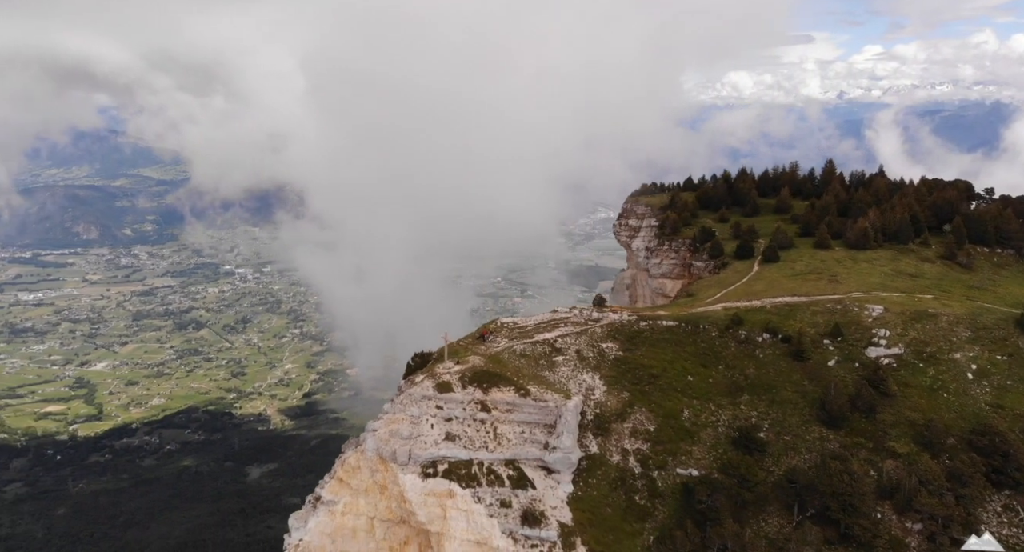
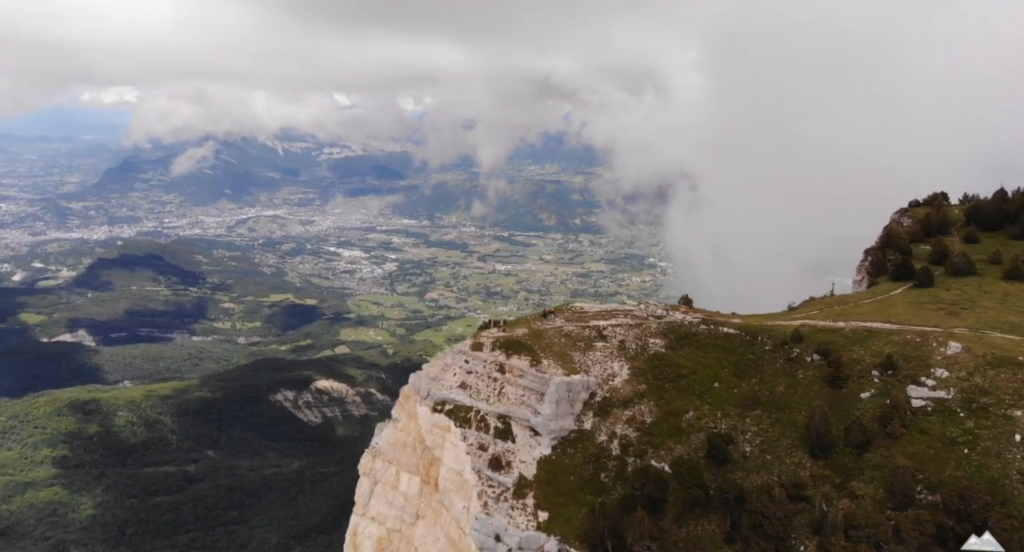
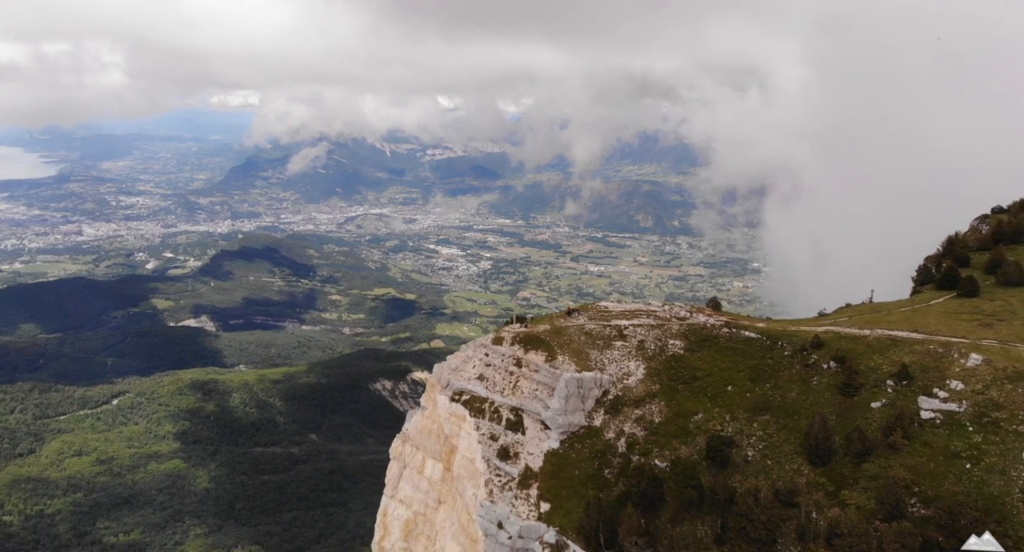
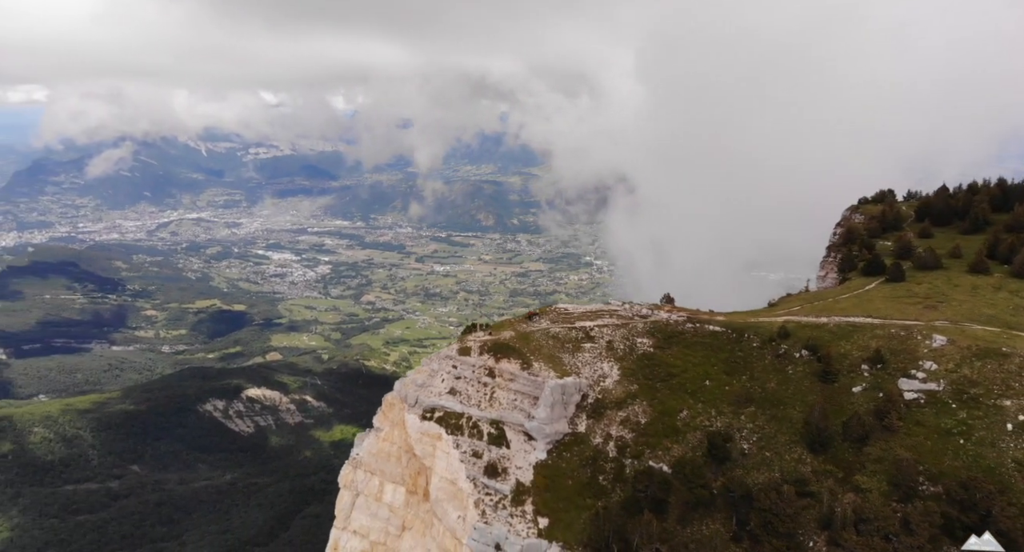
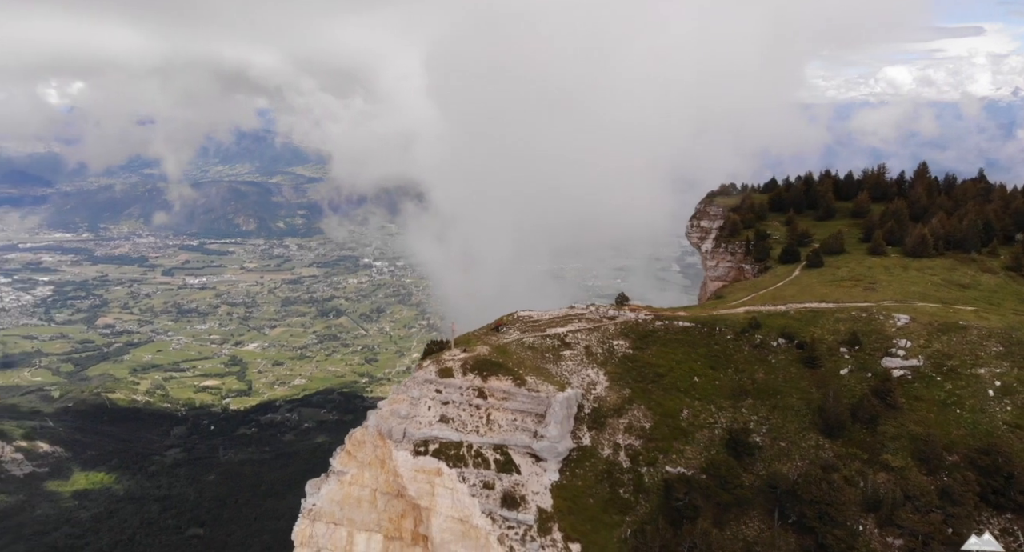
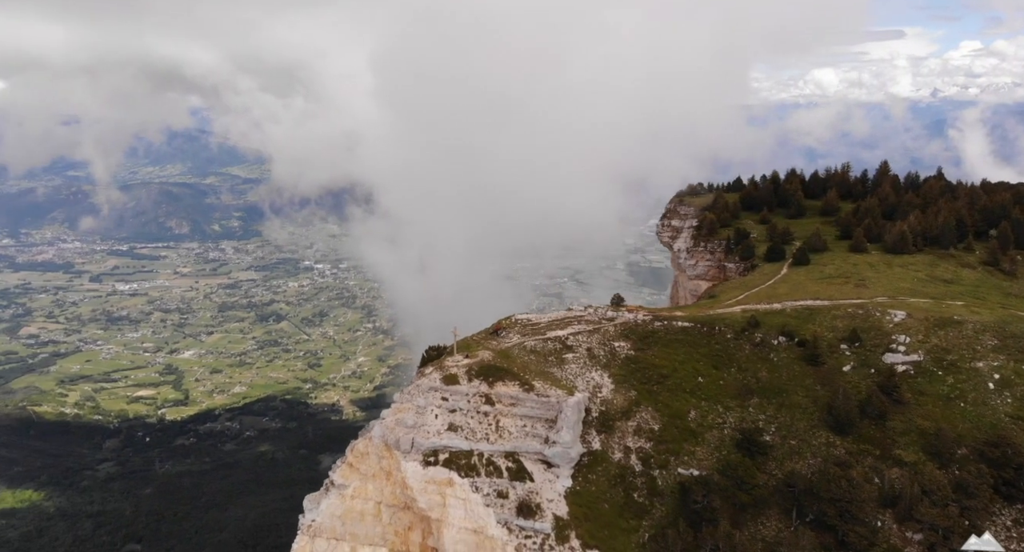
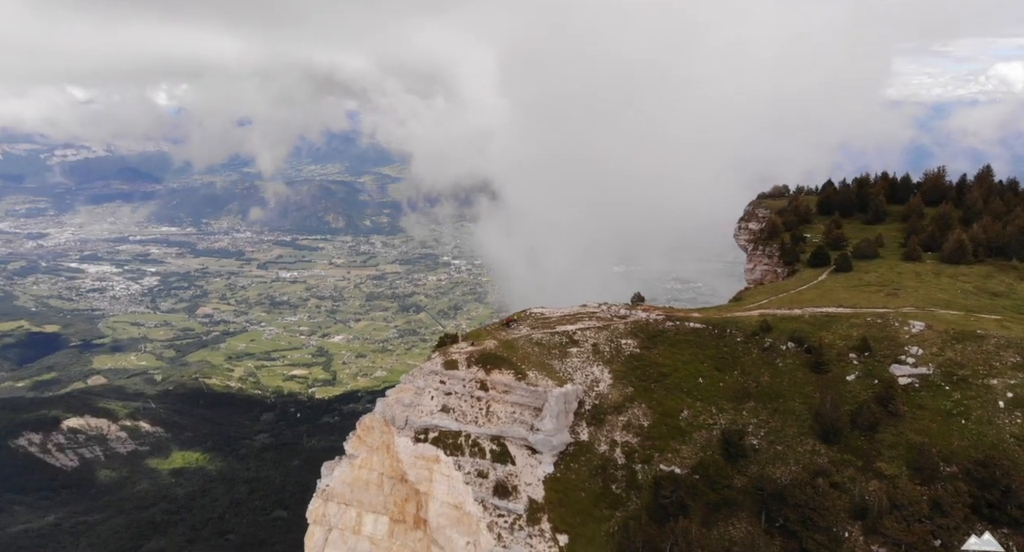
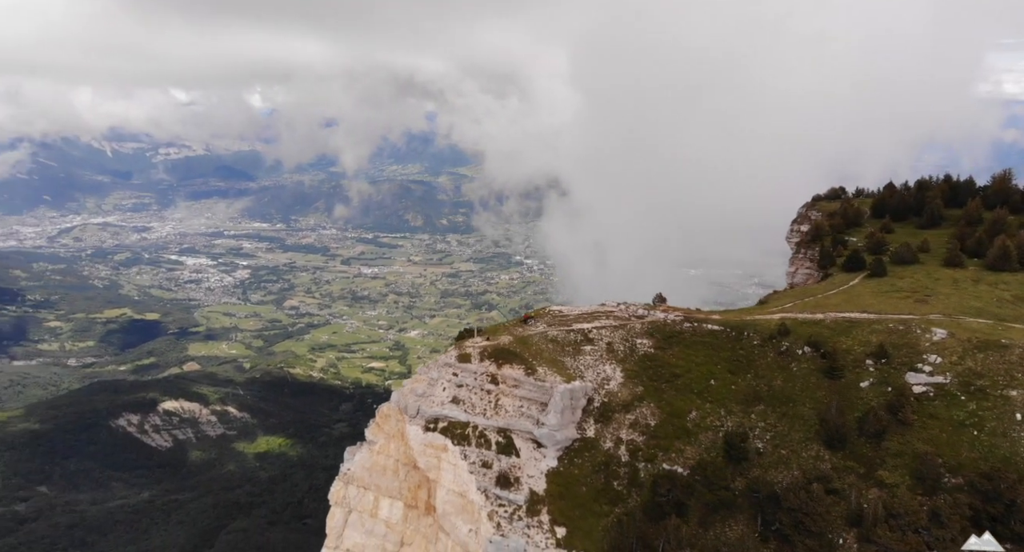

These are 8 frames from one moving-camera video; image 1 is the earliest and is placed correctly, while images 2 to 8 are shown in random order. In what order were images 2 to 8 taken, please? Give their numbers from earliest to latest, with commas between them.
6, 5, 7, 8, 4, 2, 3
